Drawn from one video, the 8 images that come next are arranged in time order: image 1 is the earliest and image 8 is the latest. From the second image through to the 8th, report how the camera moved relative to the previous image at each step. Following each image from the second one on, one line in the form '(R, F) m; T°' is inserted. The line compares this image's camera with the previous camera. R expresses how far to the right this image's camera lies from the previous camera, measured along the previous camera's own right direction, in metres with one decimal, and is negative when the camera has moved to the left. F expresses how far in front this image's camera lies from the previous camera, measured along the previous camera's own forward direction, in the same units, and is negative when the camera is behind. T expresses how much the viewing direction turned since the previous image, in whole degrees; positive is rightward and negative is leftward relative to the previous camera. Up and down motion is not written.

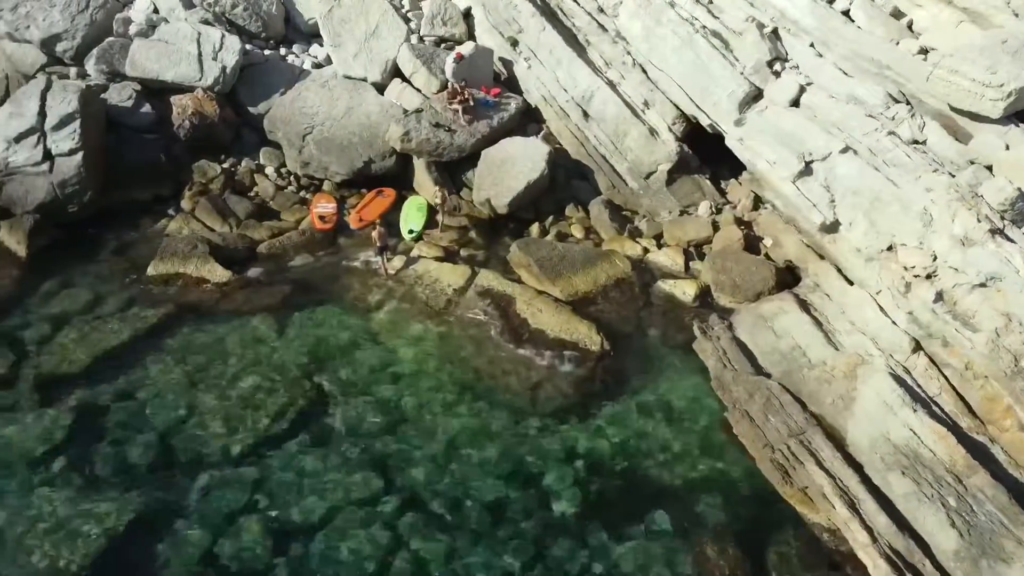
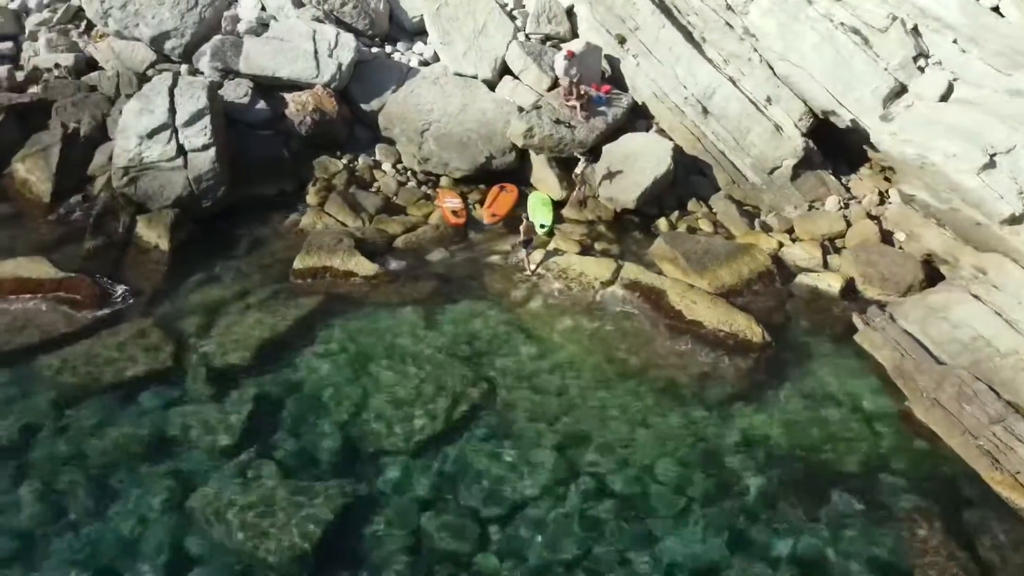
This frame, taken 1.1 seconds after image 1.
(-1.4, -0.1) m; 0°
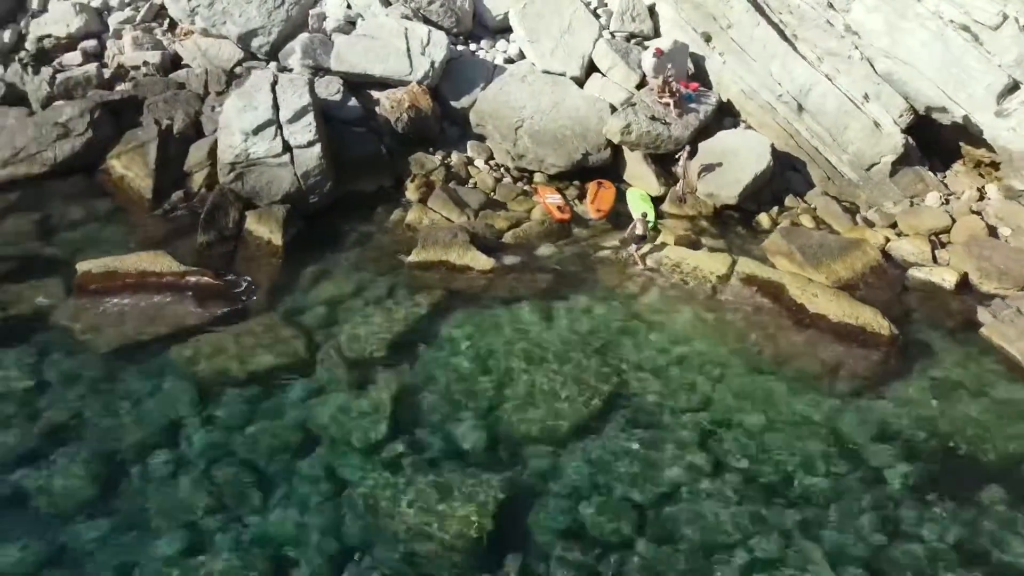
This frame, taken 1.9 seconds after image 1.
(-1.2, -0.1) m; 0°
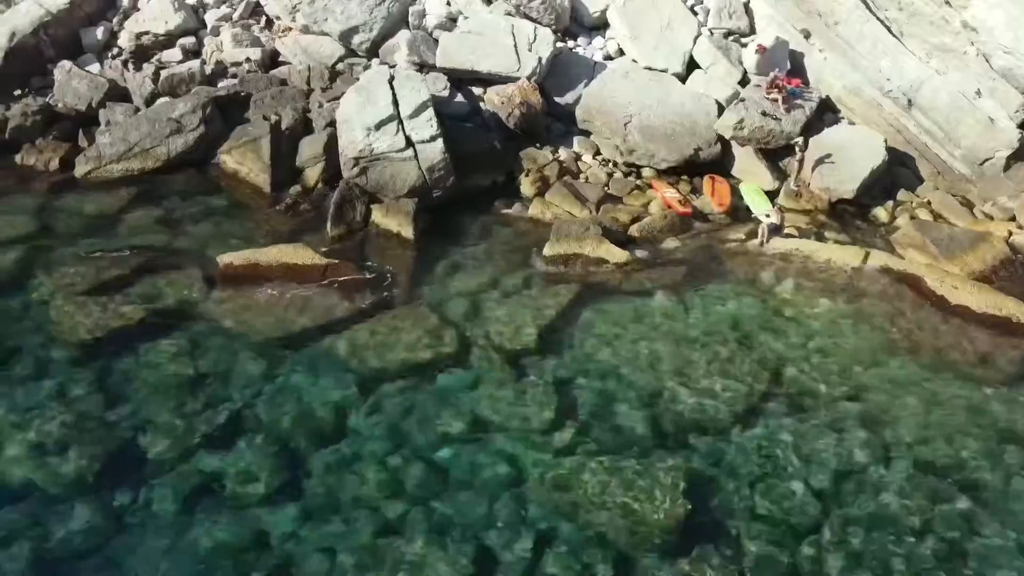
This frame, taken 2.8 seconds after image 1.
(-1.4, -0.2) m; 0°
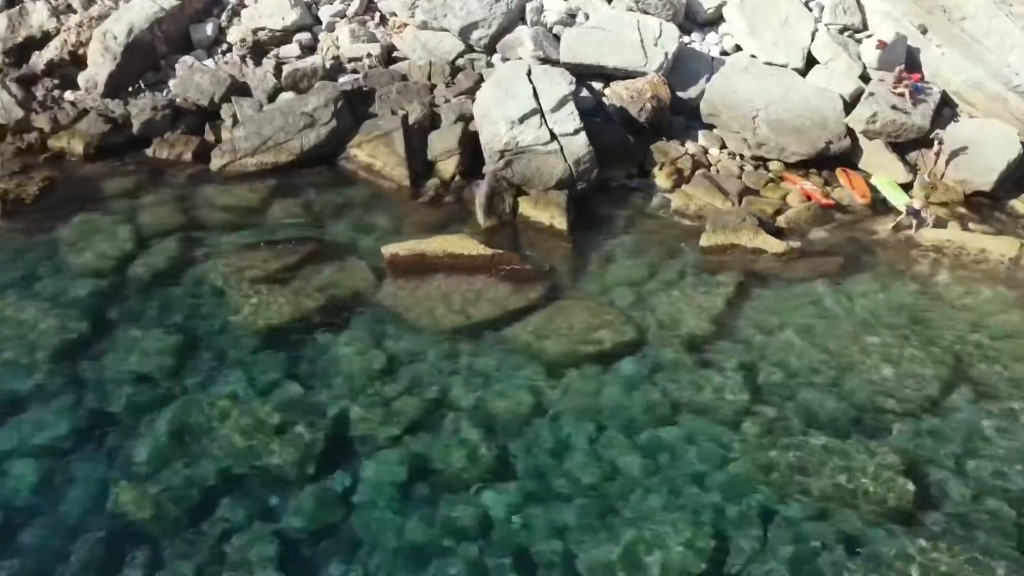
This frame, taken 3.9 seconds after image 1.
(-1.7, -0.2) m; 0°
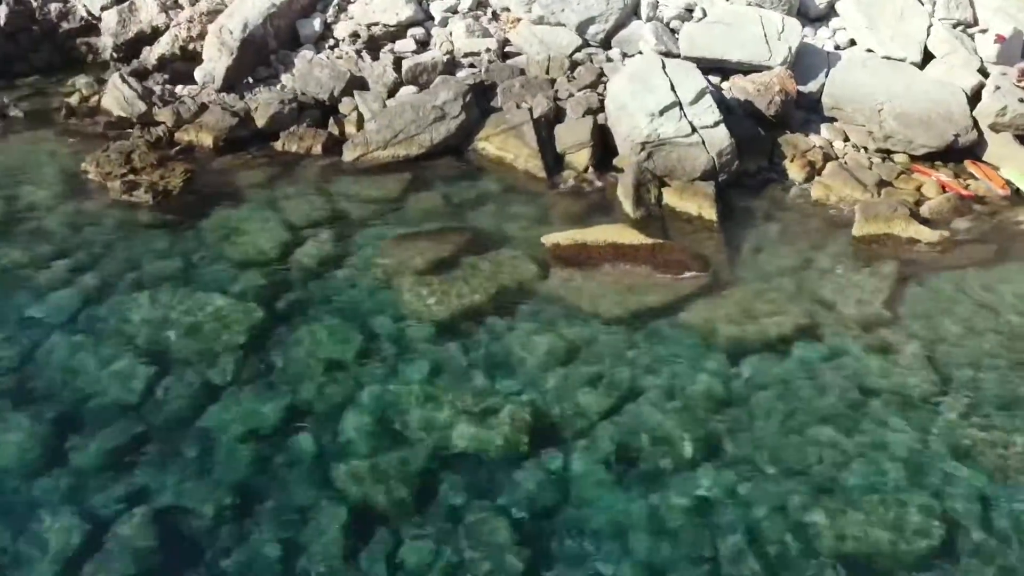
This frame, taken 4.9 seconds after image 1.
(-1.7, -0.2) m; 0°
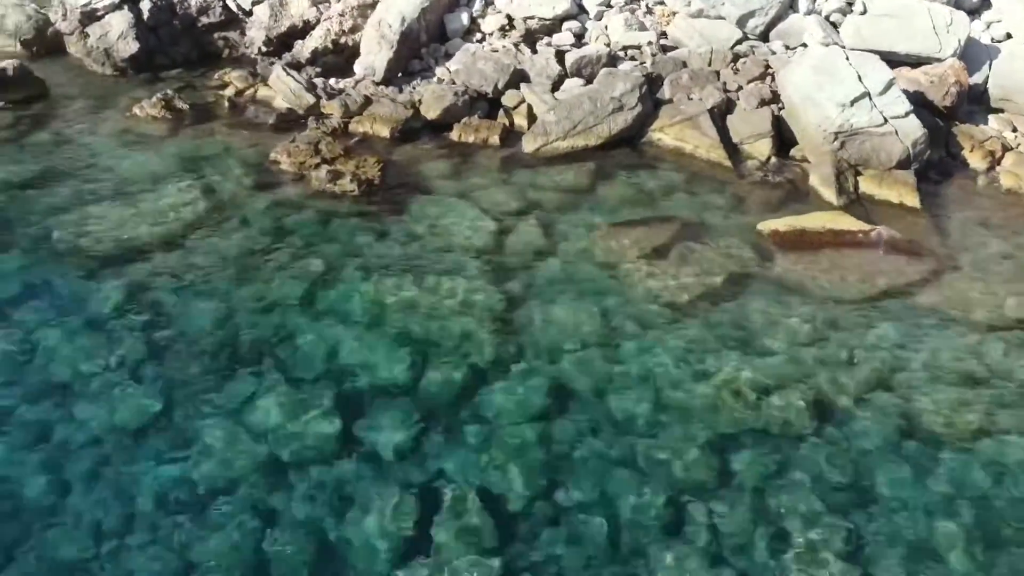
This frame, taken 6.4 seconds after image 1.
(-2.4, -0.2) m; 0°
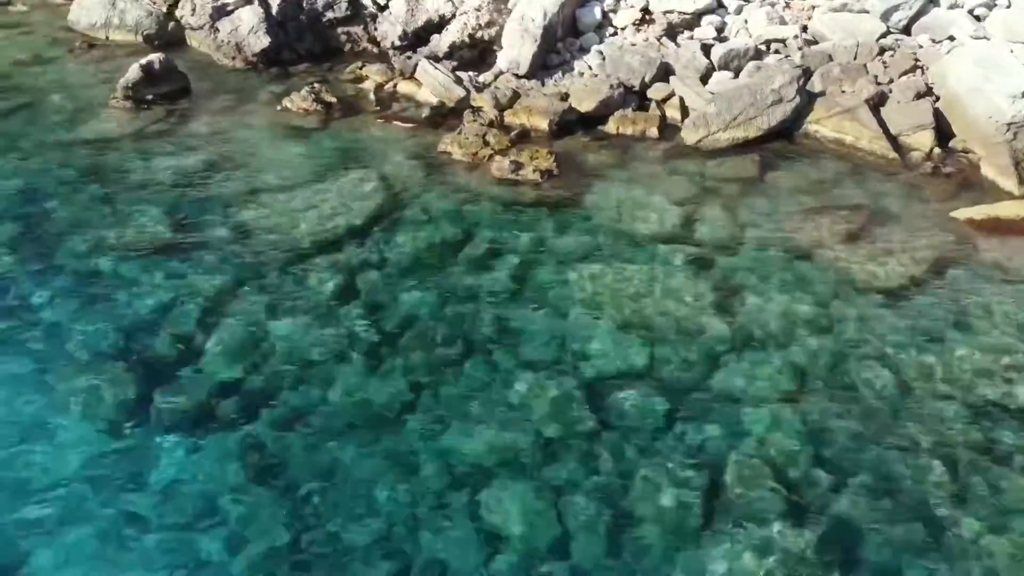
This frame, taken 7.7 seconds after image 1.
(-2.3, -0.2) m; 0°
